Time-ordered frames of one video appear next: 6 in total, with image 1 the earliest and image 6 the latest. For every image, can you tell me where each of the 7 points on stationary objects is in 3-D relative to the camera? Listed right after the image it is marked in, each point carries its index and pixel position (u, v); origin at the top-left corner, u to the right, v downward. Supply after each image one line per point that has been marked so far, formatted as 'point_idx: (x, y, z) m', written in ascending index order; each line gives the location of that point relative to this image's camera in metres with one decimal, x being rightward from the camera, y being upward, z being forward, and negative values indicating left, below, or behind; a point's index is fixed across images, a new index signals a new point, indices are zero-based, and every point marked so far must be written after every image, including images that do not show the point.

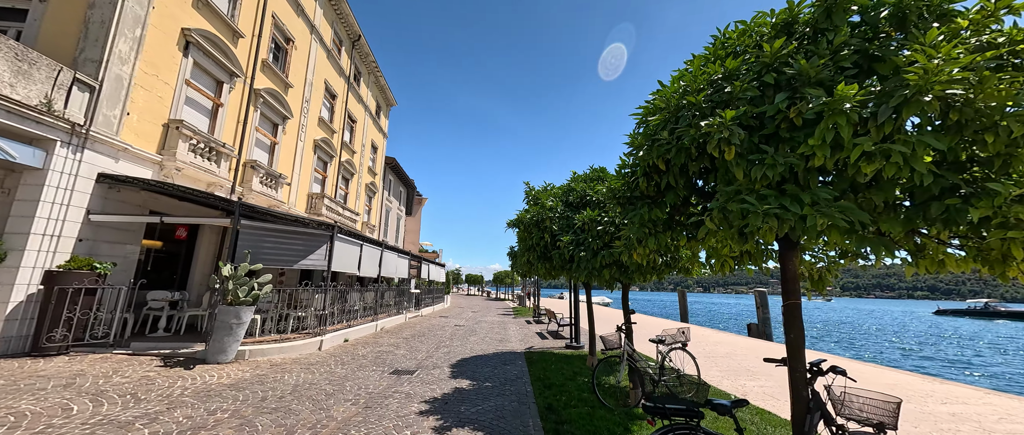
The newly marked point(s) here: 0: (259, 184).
0: (-9.7, +1.3, +13.6) m
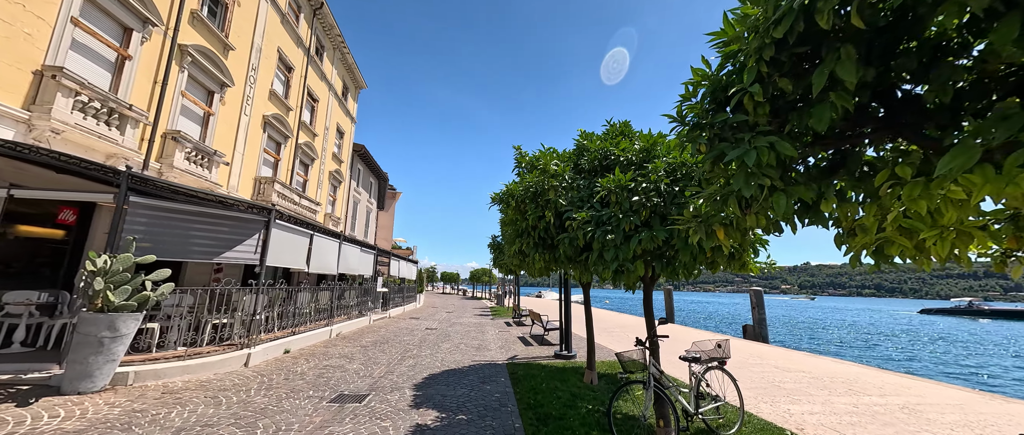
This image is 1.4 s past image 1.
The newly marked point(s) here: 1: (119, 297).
0: (-10.3, +1.8, +11.2) m
1: (-6.1, -1.2, +5.6) m
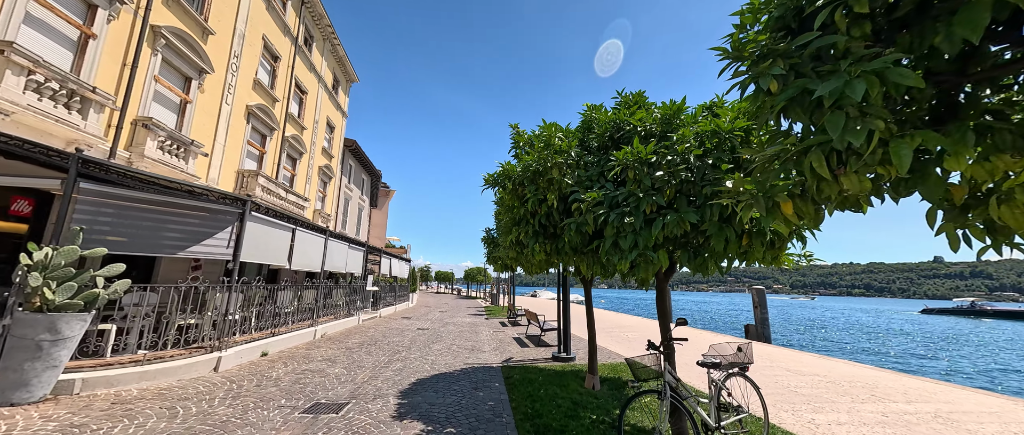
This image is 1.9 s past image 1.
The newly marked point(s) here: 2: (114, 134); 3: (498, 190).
0: (-10.4, +2.0, +10.5) m
1: (-6.2, -1.1, +4.9) m
2: (-10.4, +2.2, +9.3) m
3: (-0.2, +0.3, +4.2) m
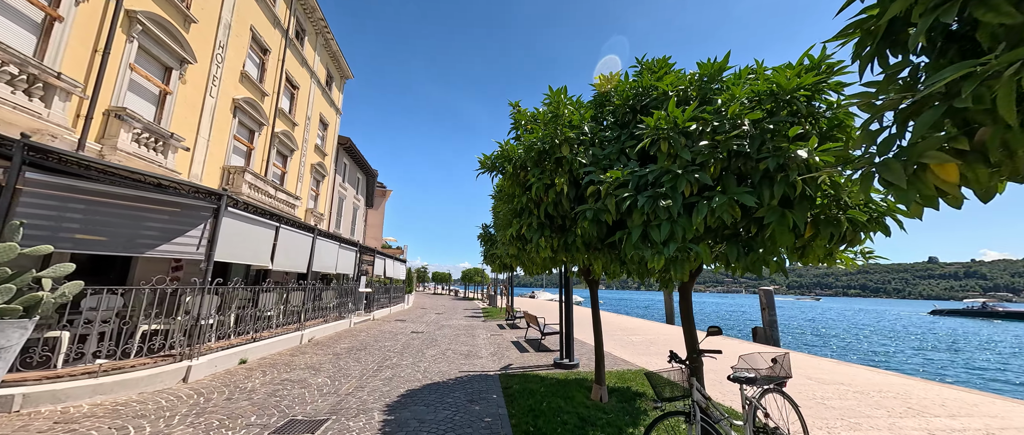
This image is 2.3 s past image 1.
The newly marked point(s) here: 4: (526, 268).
0: (-10.5, +2.1, +9.8) m
1: (-6.2, -1.0, +4.3) m
2: (-10.4, +2.3, +8.7) m
3: (-0.2, +0.4, +3.6) m
4: (+0.2, -0.8, +5.5) m
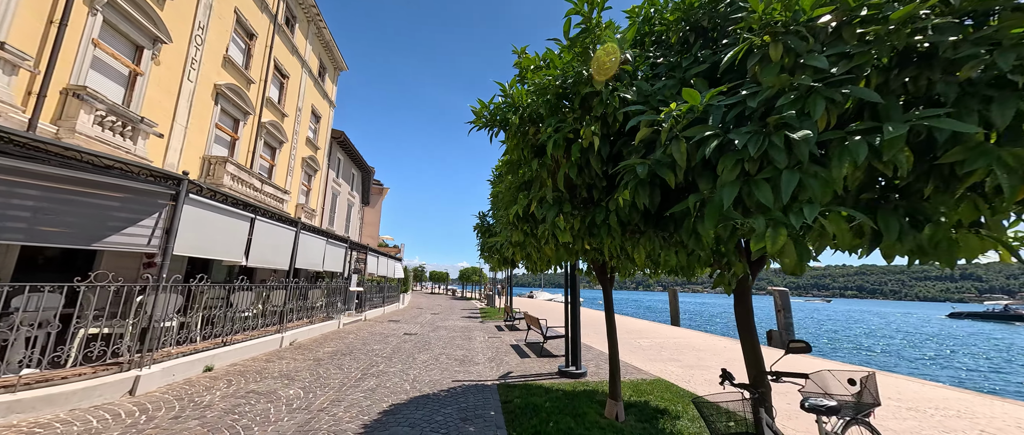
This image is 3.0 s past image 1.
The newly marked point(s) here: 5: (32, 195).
0: (-10.4, +2.3, +8.9) m
1: (-6.1, -0.8, +3.4) m
2: (-10.4, +2.5, +7.8) m
3: (-0.1, +0.6, +2.8) m
4: (+0.2, -0.6, +4.7) m
5: (-7.4, +0.4, +5.3) m
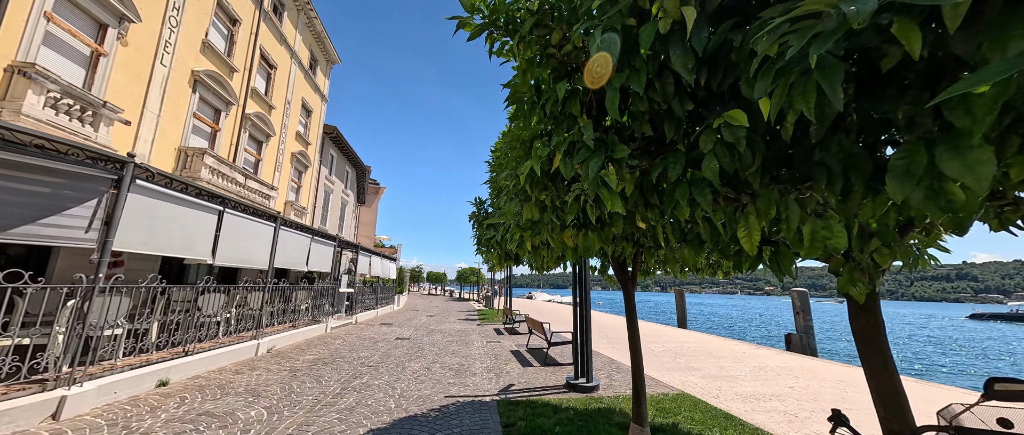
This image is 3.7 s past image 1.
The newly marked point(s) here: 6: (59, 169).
0: (-10.4, +2.4, +8.0) m
1: (-6.1, -0.6, +2.5) m
2: (-10.4, +2.6, +6.9) m
3: (-0.1, +0.8, +1.9) m
4: (+0.3, -0.4, +3.8) m
5: (-7.3, +0.5, +4.4) m
6: (-6.8, +0.7, +5.3) m
